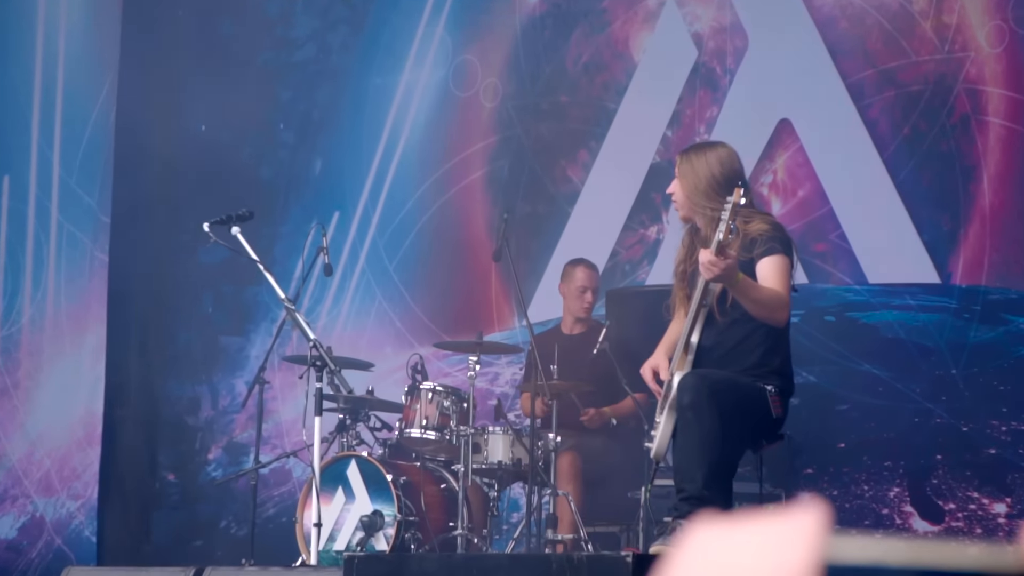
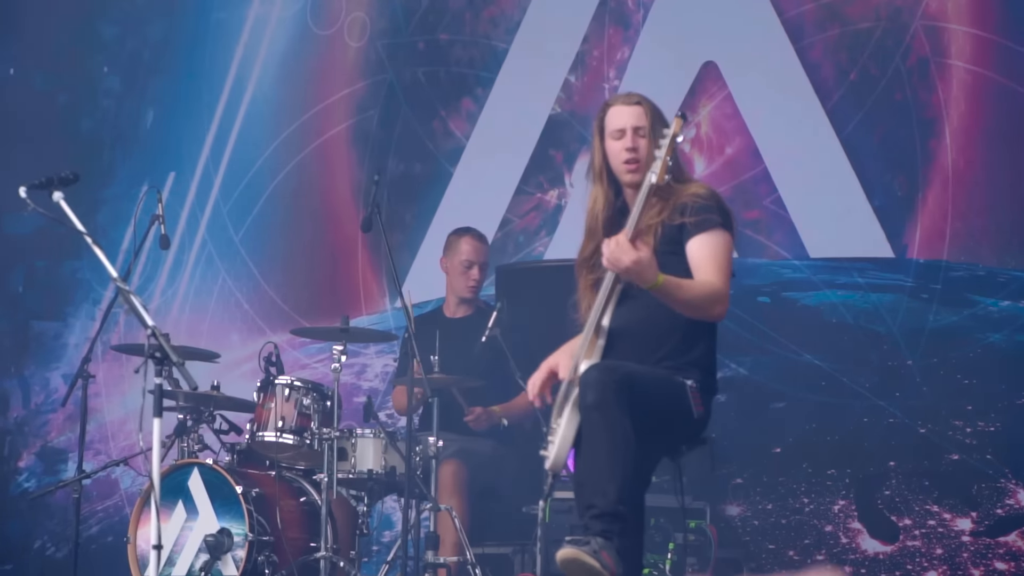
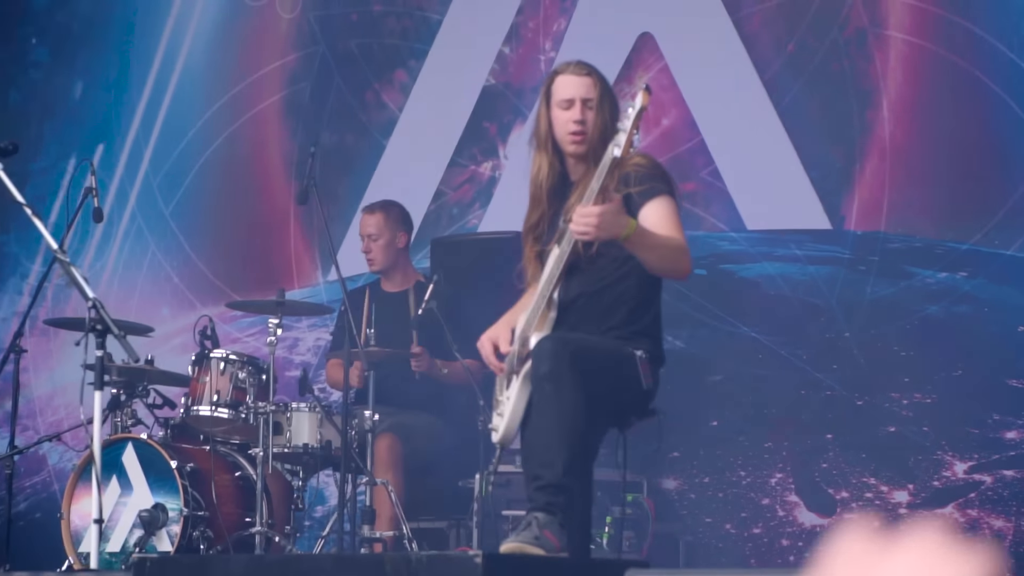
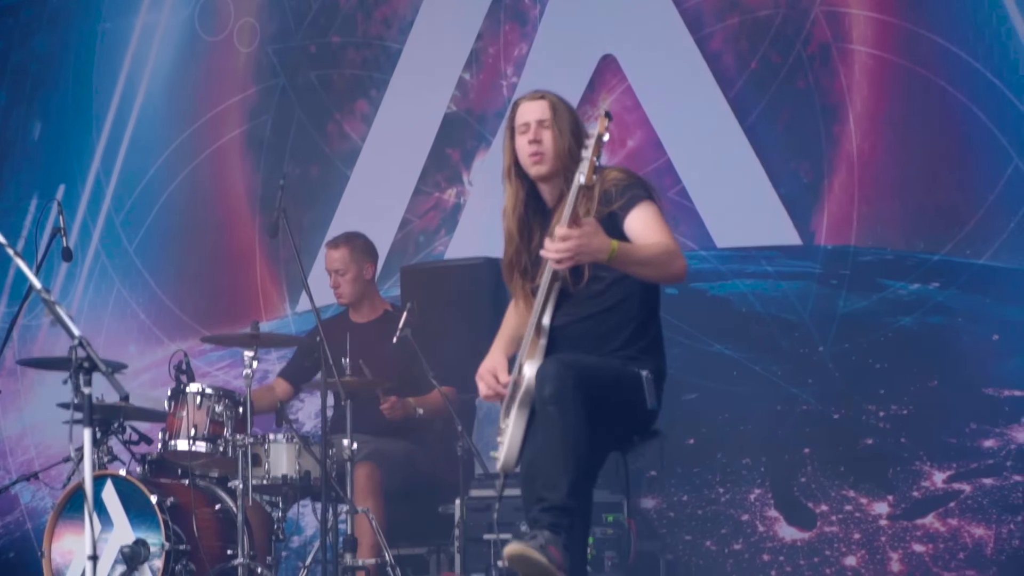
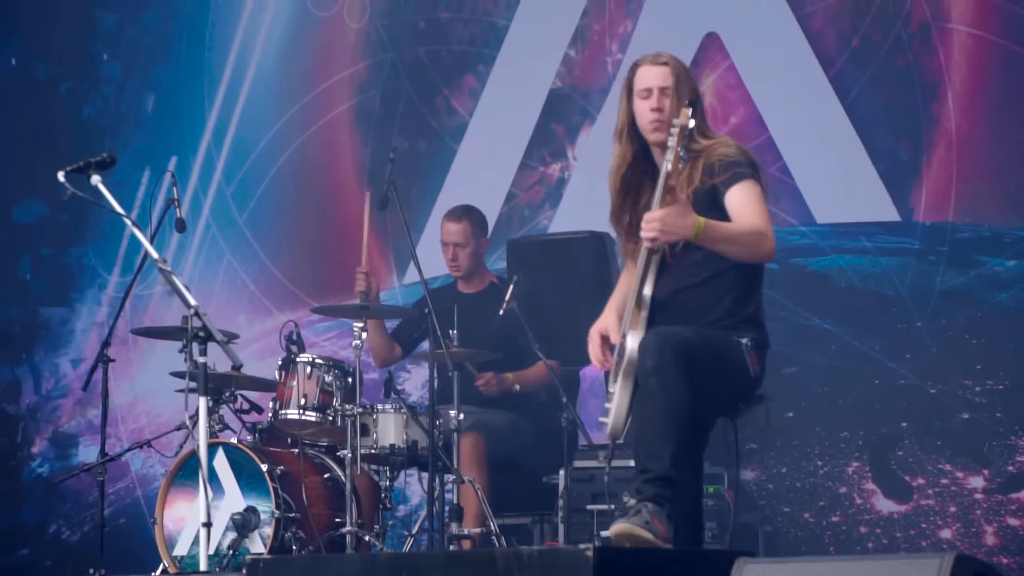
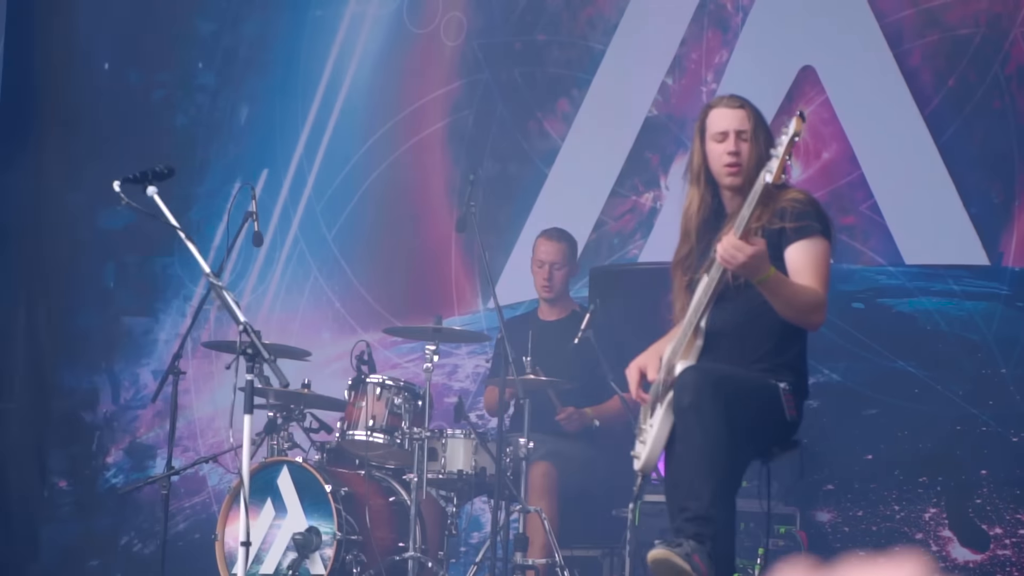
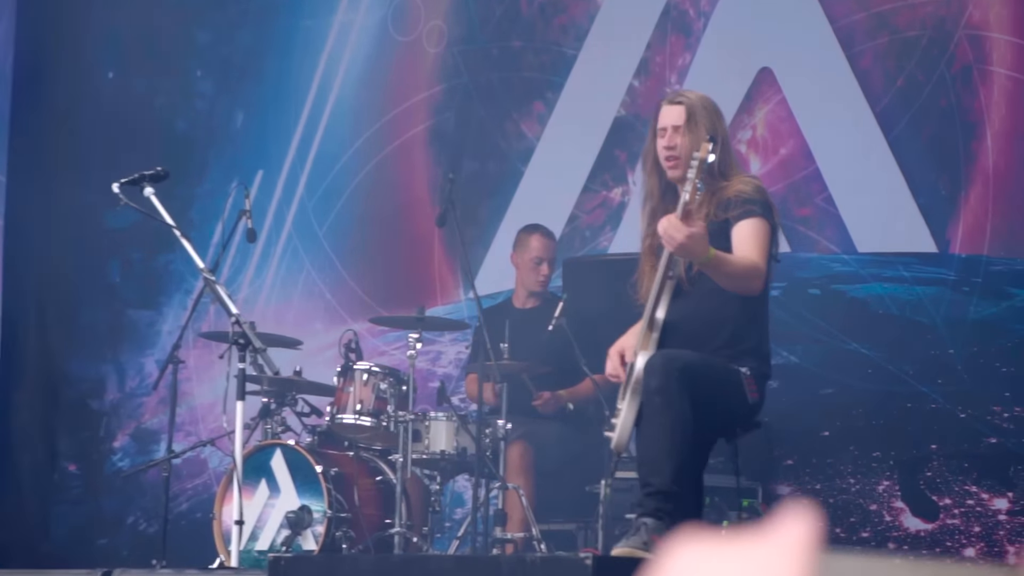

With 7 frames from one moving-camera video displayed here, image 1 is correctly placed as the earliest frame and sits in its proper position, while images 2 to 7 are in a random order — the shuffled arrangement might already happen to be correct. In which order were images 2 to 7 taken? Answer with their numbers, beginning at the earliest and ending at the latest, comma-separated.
7, 2, 6, 3, 4, 5
